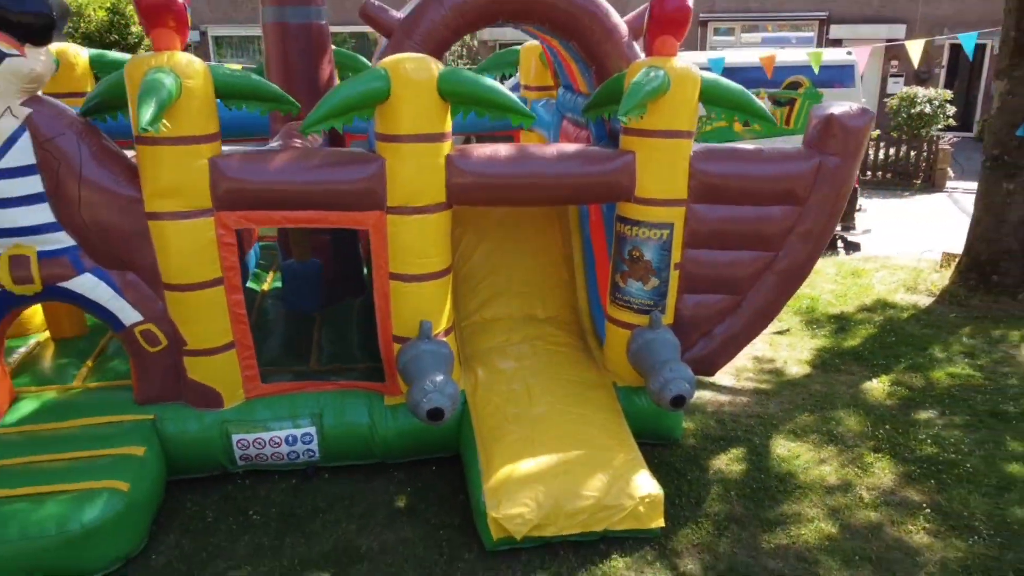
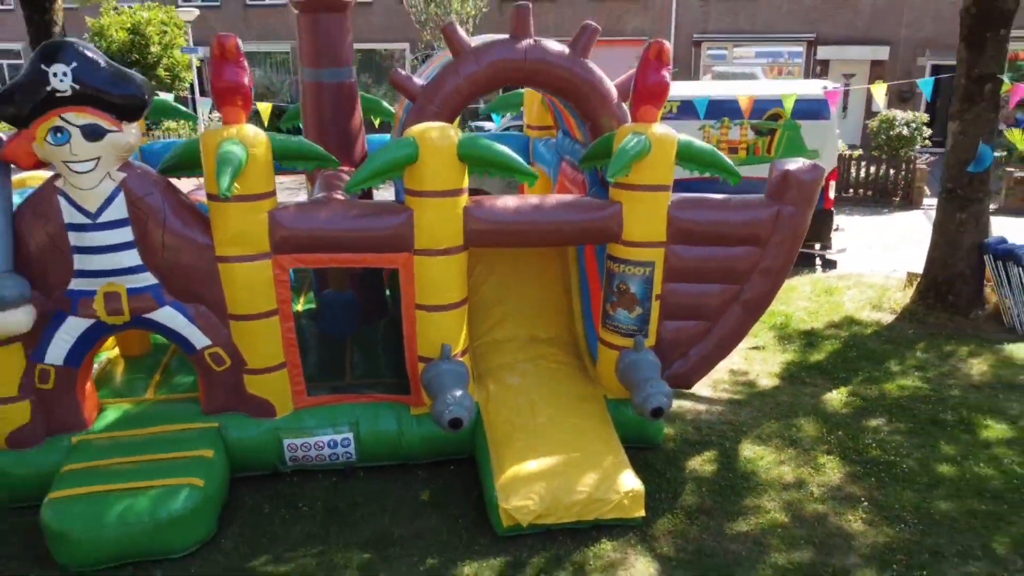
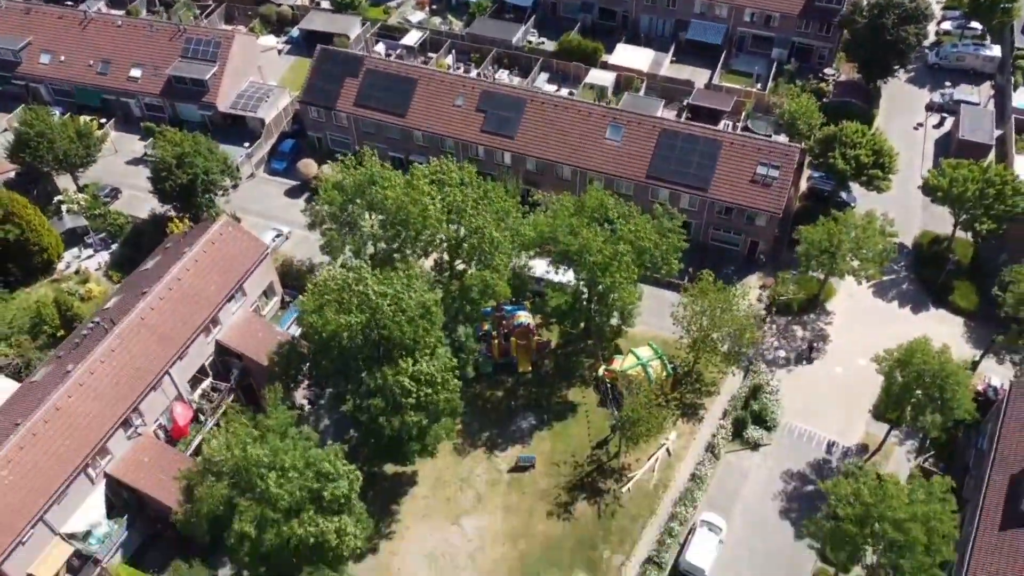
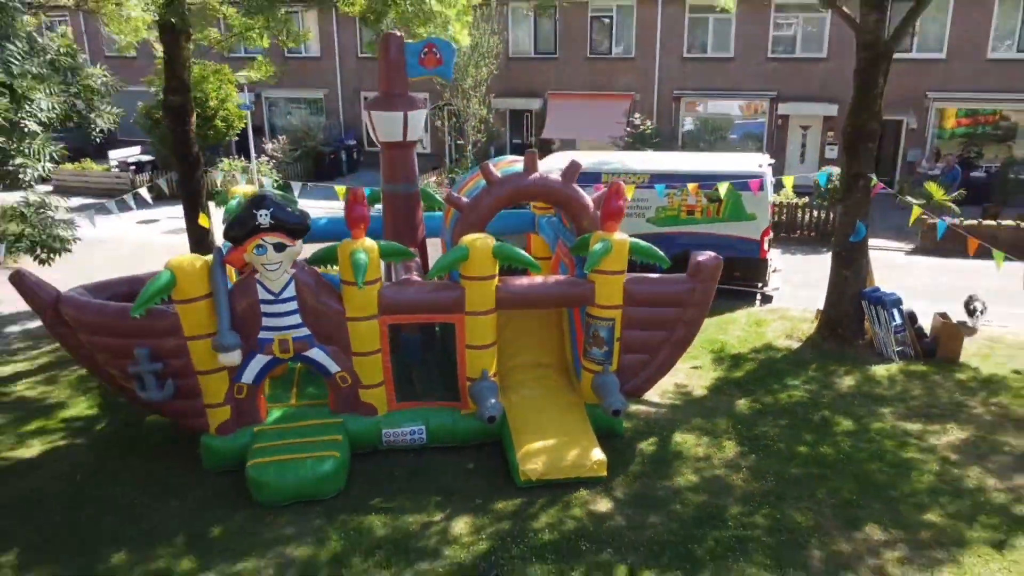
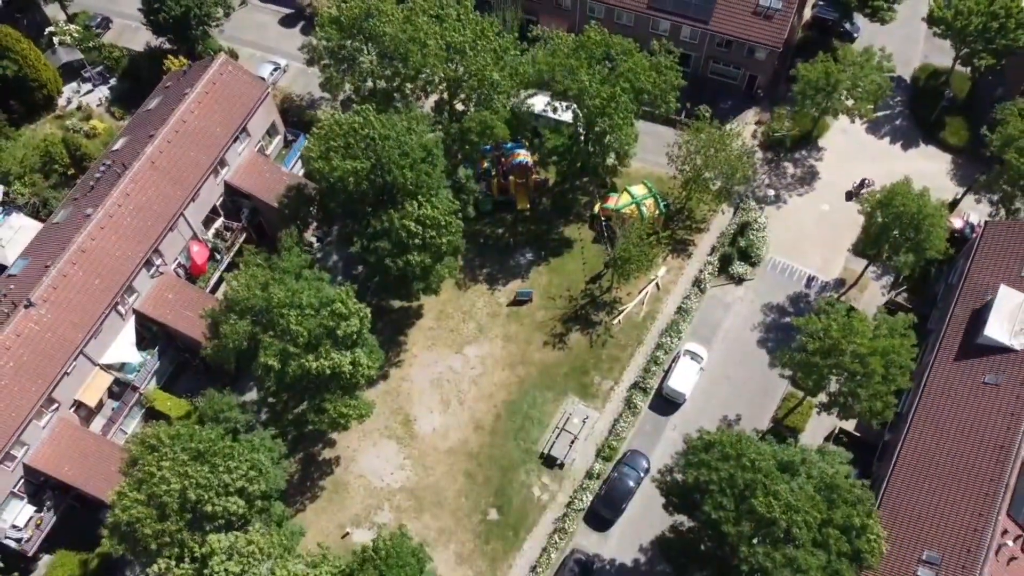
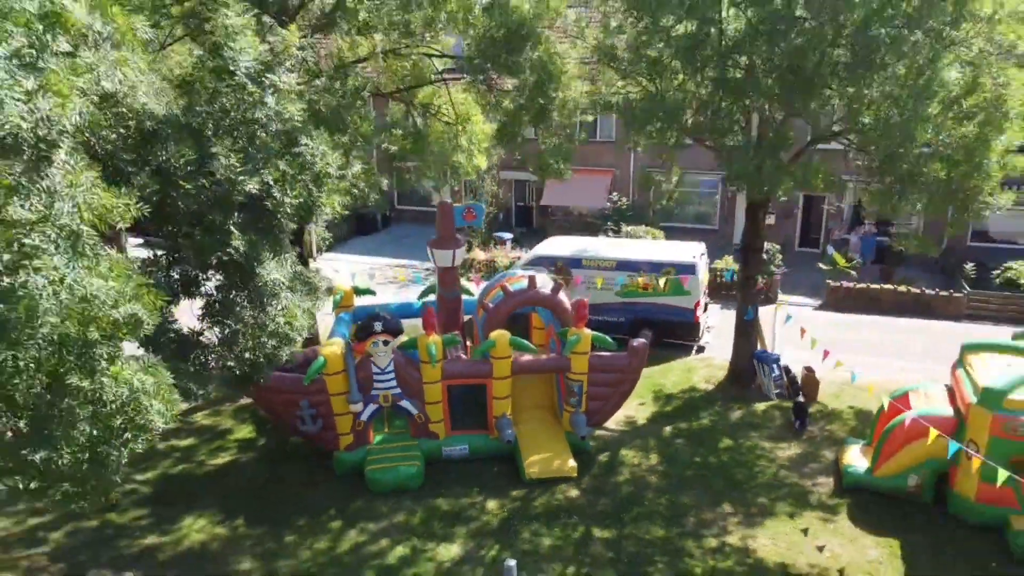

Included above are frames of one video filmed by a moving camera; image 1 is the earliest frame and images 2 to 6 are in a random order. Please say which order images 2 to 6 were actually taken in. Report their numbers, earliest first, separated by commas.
2, 4, 6, 3, 5
